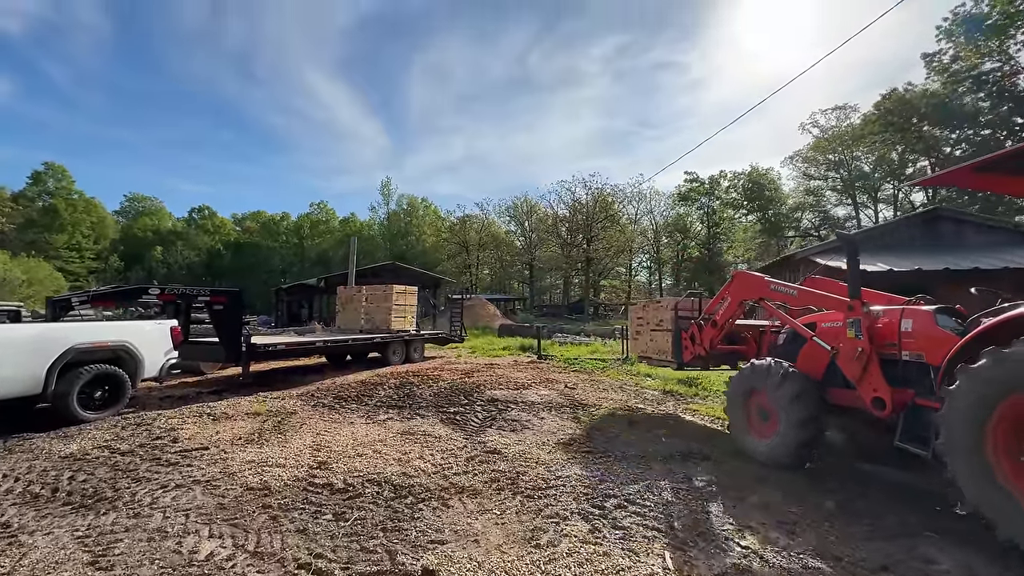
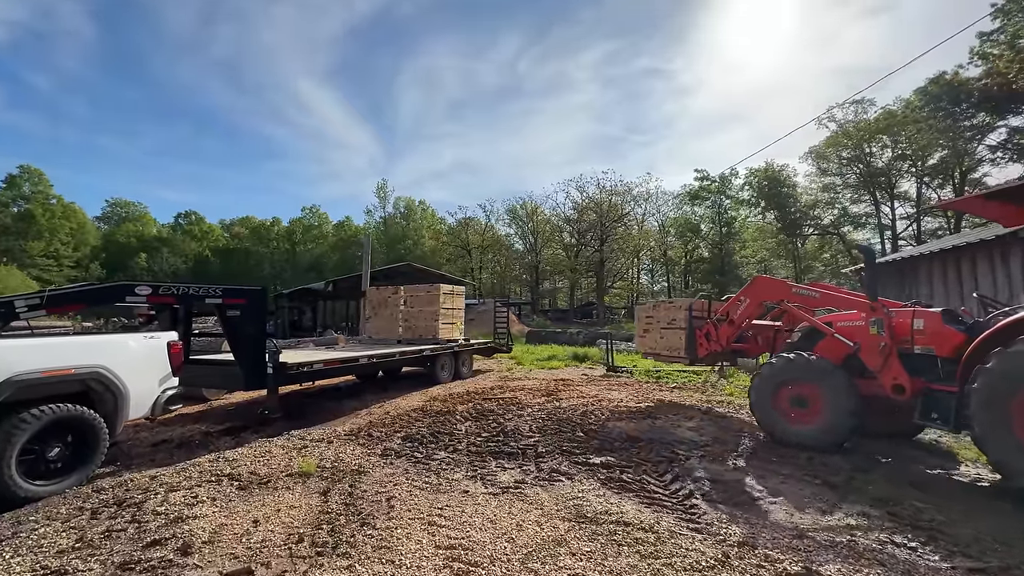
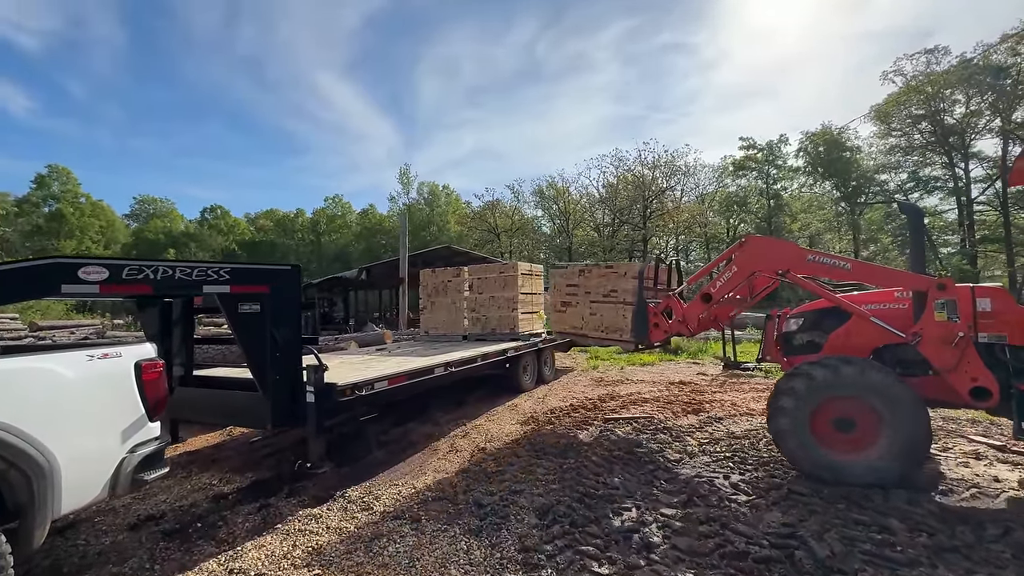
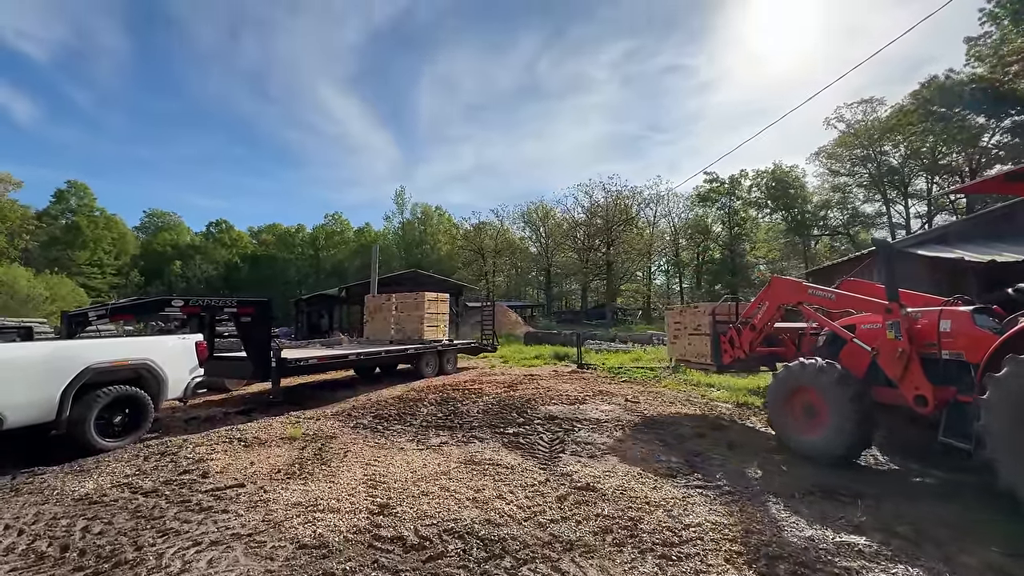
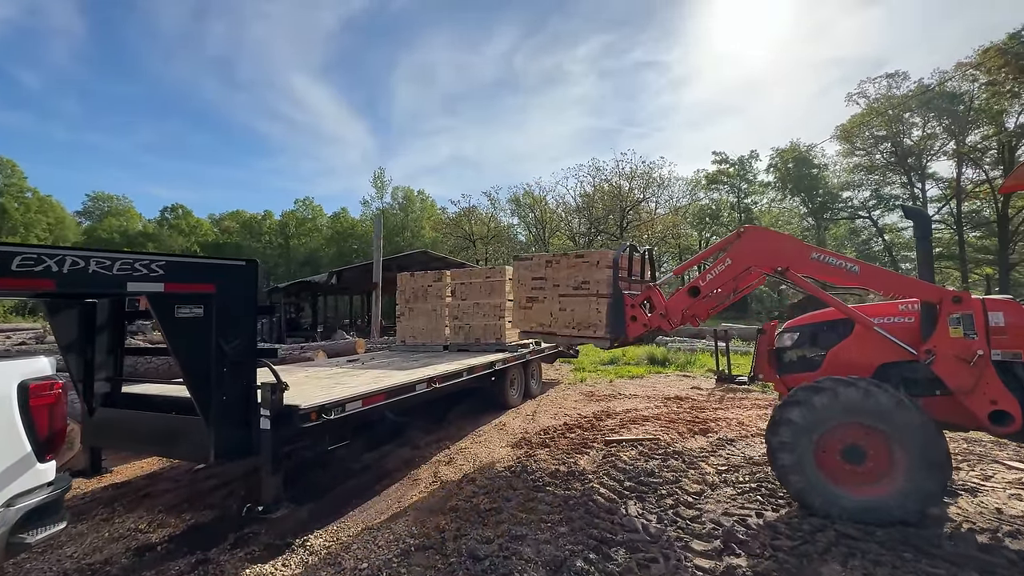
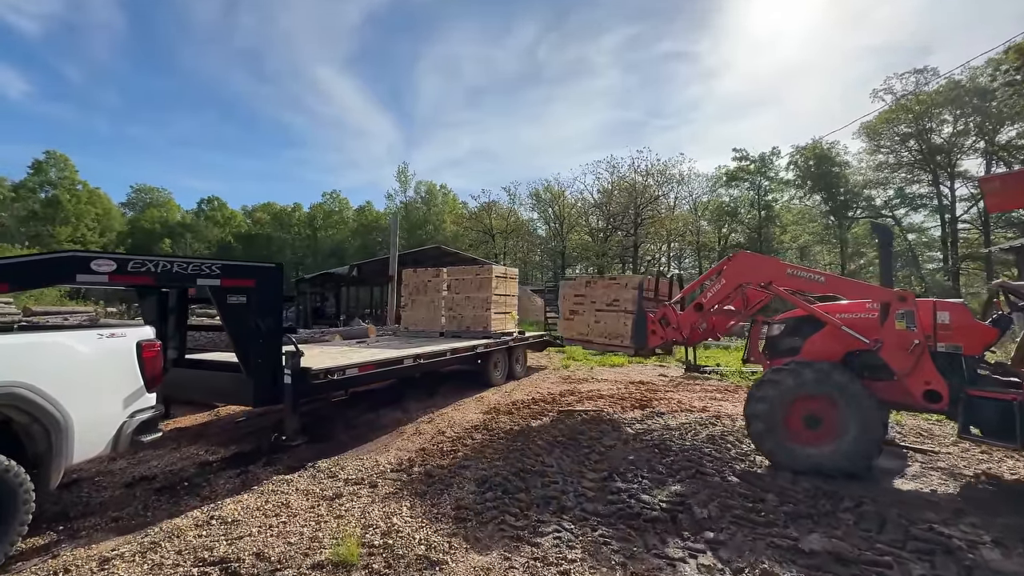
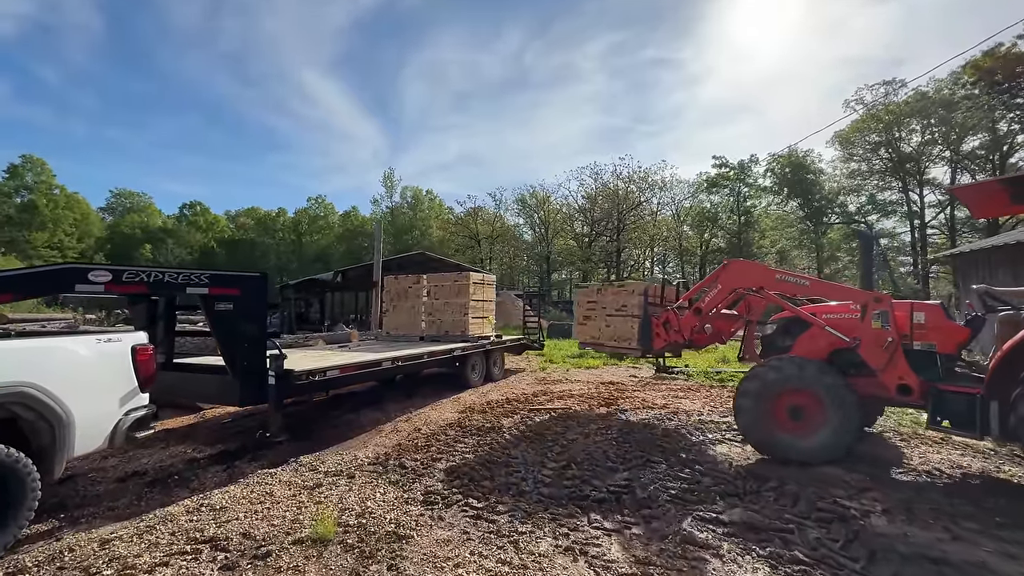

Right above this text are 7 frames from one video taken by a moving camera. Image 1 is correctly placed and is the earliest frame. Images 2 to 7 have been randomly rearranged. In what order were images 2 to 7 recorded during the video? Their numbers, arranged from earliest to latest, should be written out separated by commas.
4, 2, 7, 6, 3, 5
